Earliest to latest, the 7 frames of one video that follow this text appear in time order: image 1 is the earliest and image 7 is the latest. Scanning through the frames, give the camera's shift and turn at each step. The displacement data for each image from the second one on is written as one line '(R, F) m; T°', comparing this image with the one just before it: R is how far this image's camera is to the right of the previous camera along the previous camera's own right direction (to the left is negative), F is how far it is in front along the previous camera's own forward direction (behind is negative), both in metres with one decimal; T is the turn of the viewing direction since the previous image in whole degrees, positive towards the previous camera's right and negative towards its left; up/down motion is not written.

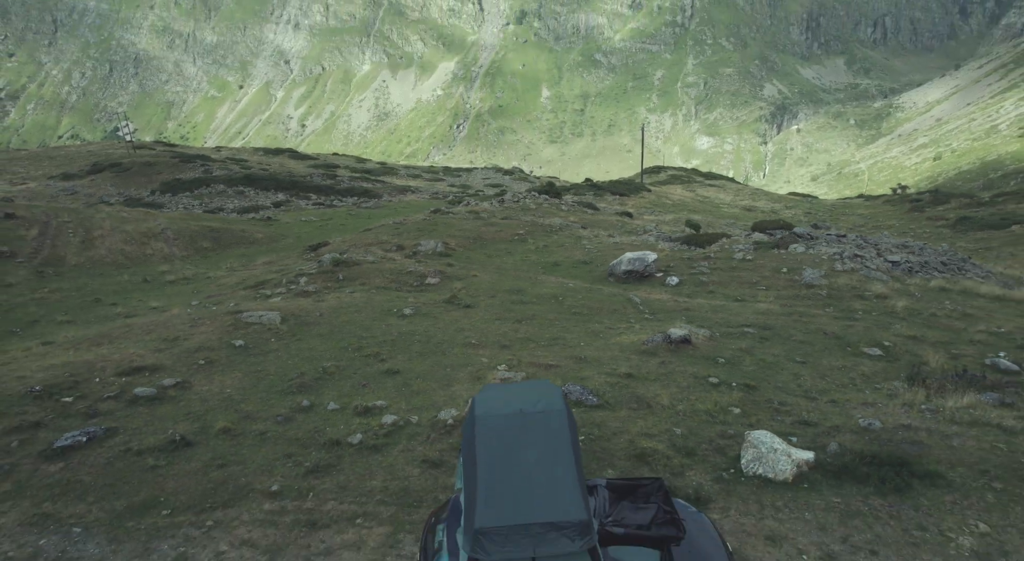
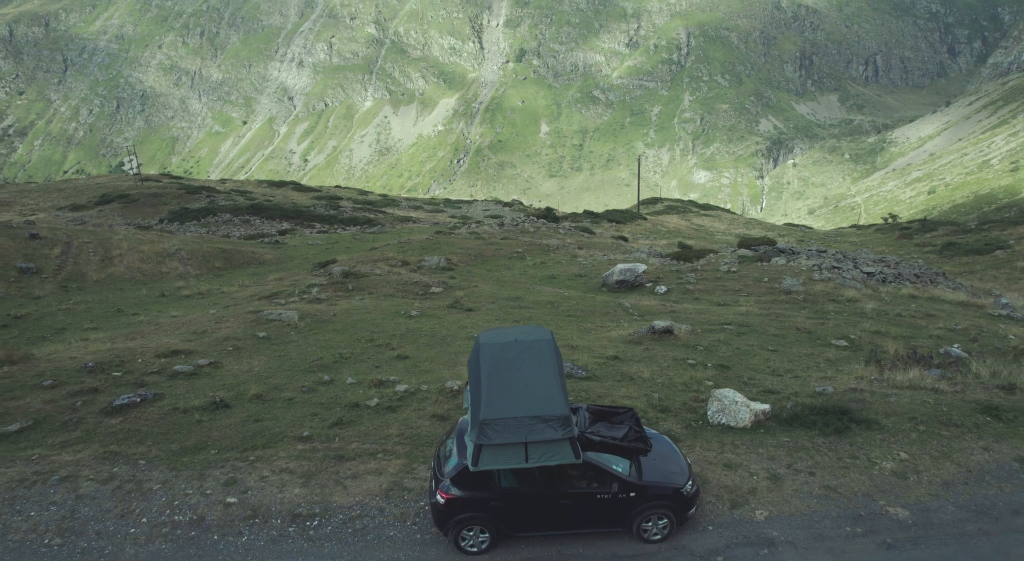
(0.0, -2.2) m; 0°
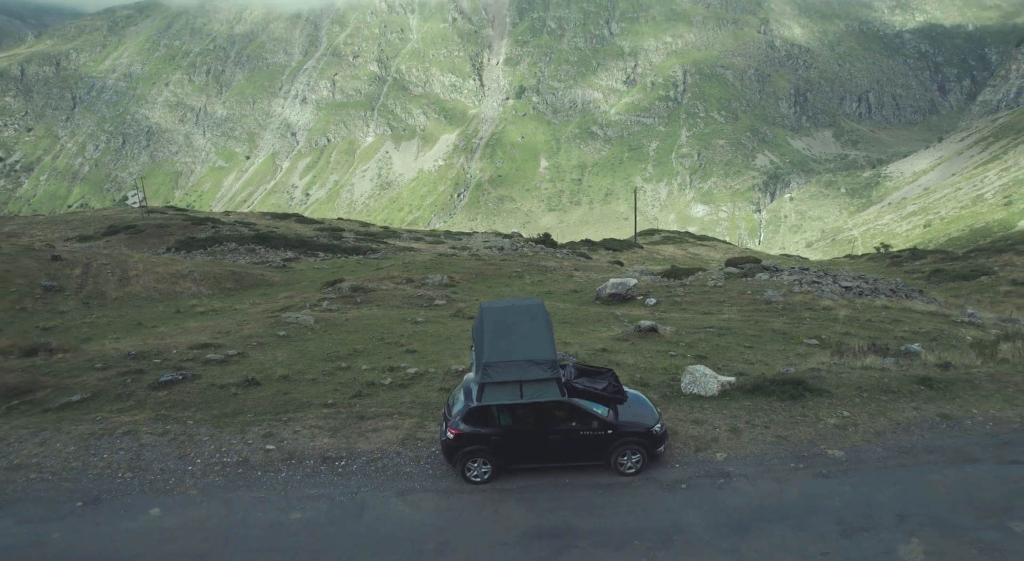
(0.0, -2.3) m; 0°
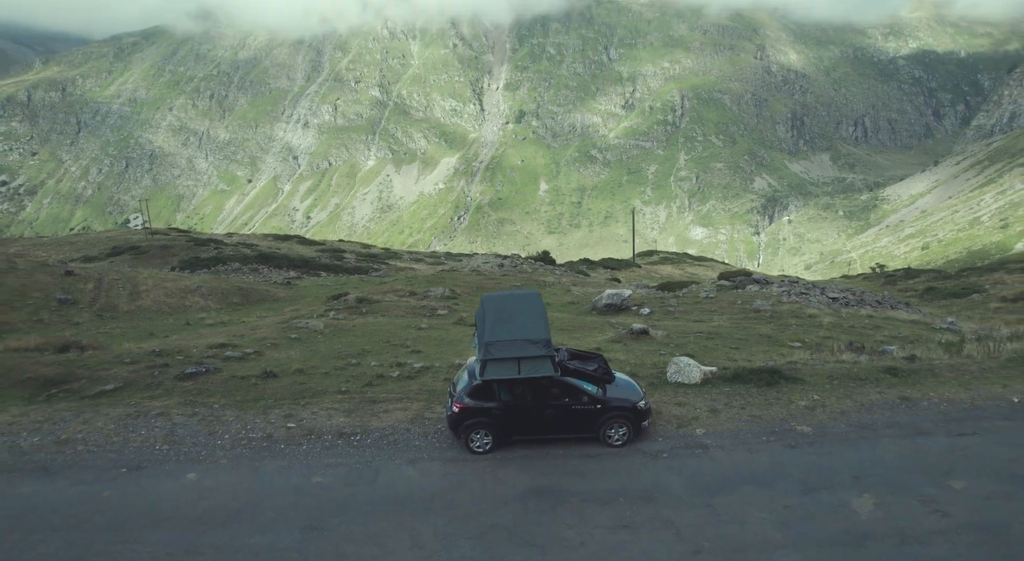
(0.0, -1.6) m; 0°
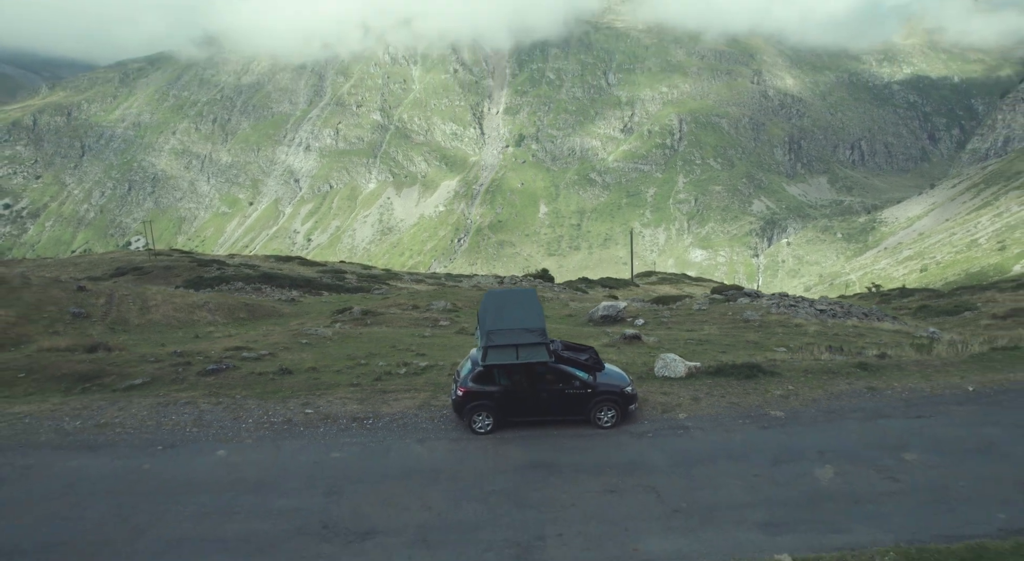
(0.0, -1.6) m; 0°
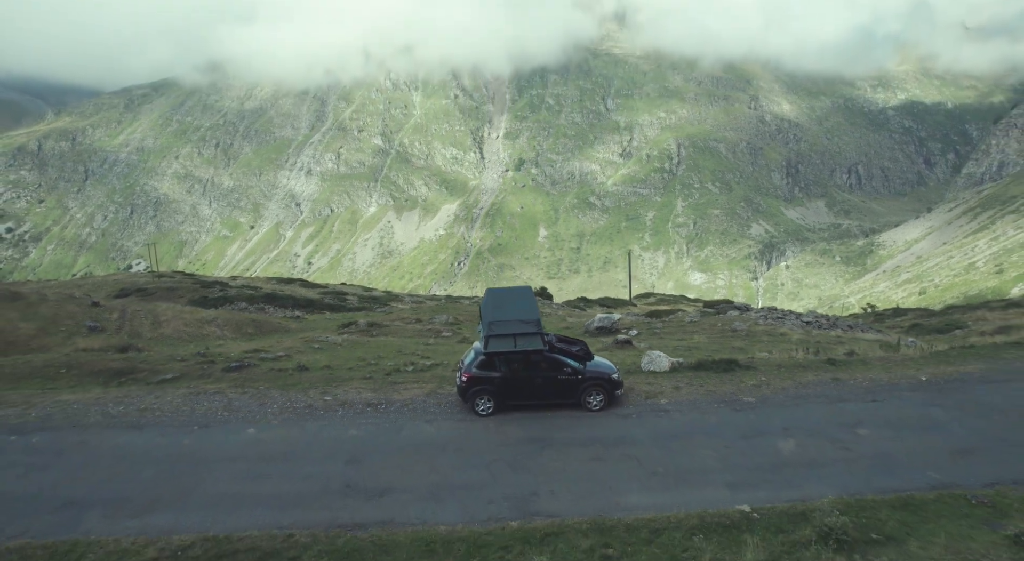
(0.0, -2.0) m; 0°
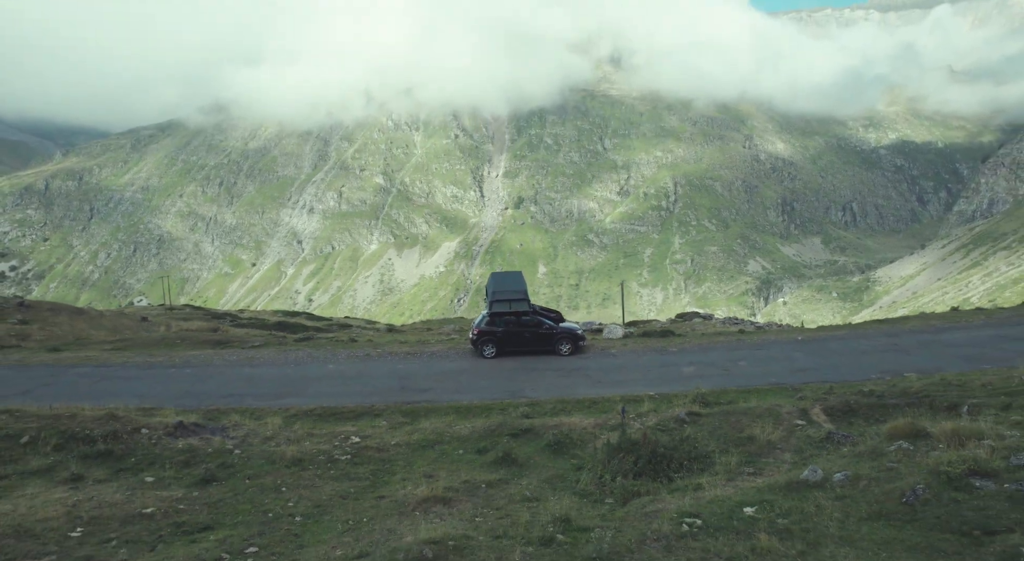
(+0.1, -8.2) m; 0°
